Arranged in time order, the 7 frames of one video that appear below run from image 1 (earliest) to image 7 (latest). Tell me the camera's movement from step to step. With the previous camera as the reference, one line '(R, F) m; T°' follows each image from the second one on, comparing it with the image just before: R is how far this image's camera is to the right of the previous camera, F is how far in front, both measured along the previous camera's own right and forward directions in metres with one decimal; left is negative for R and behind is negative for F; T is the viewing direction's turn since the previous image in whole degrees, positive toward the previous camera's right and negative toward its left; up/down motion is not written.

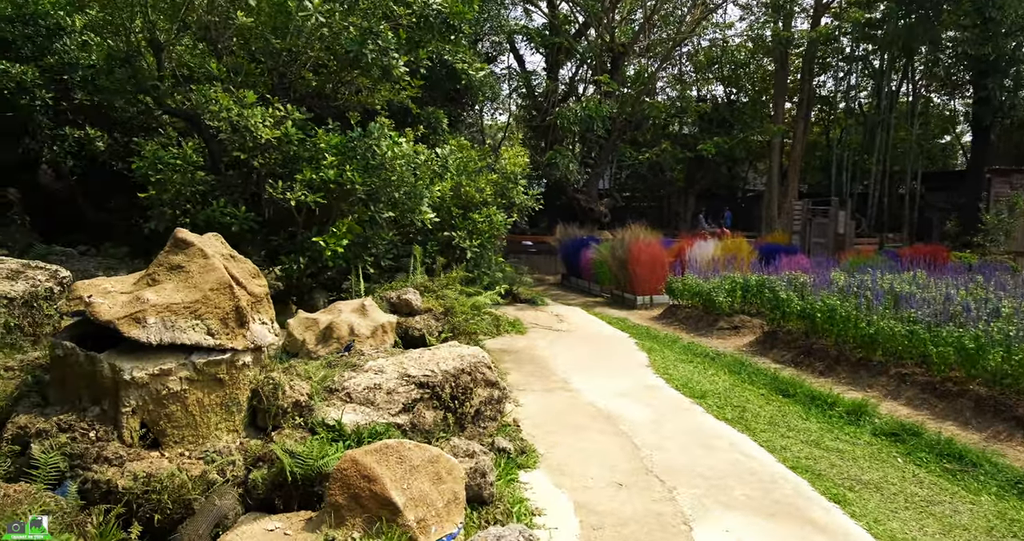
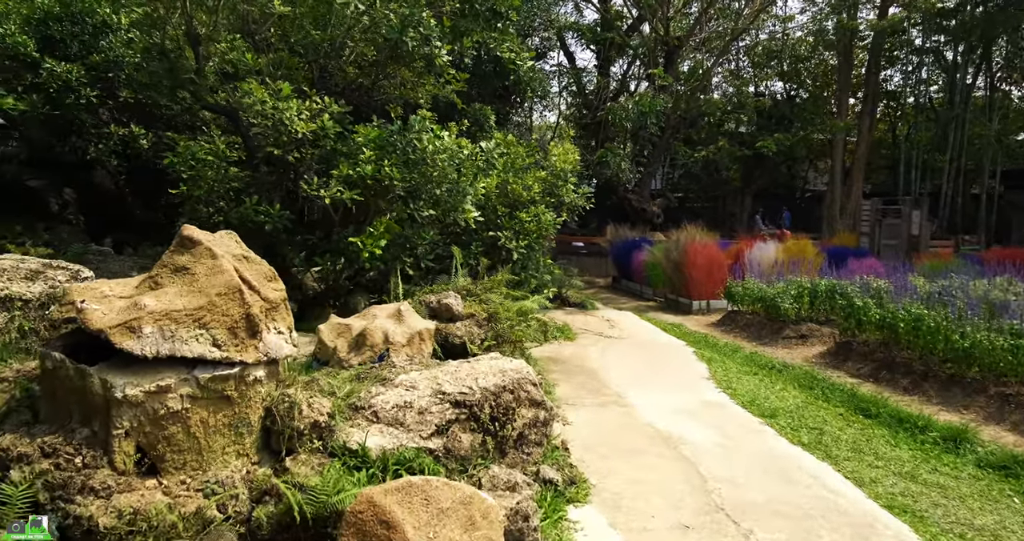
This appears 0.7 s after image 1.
(0.0, +0.5) m; -4°
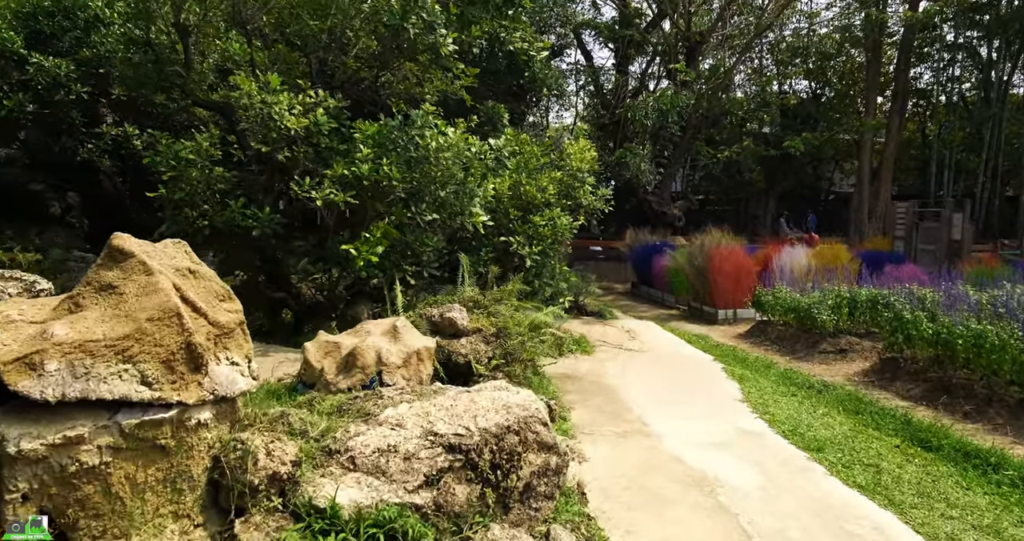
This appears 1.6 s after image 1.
(+0.1, +0.6) m; -1°
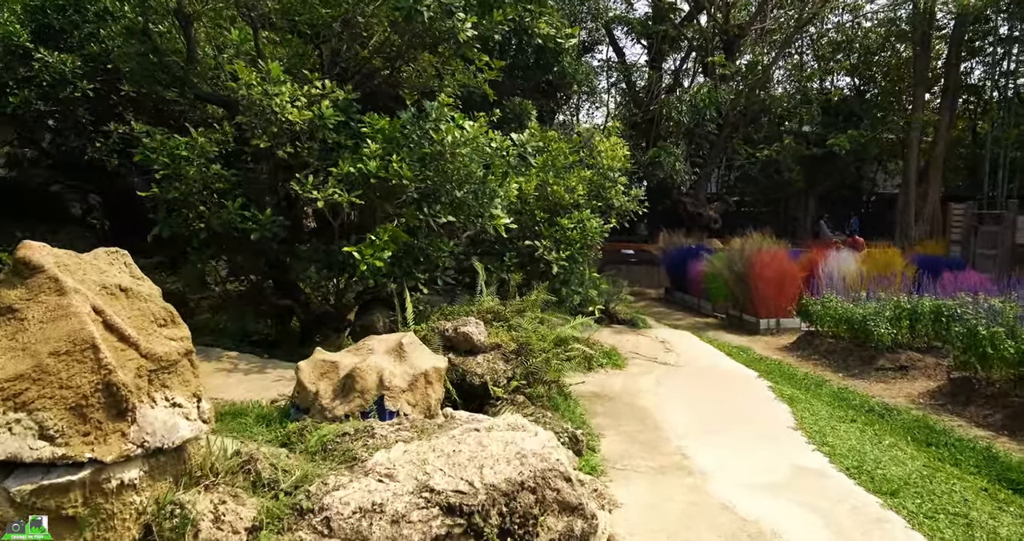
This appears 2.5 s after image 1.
(+0.1, +0.6) m; -2°
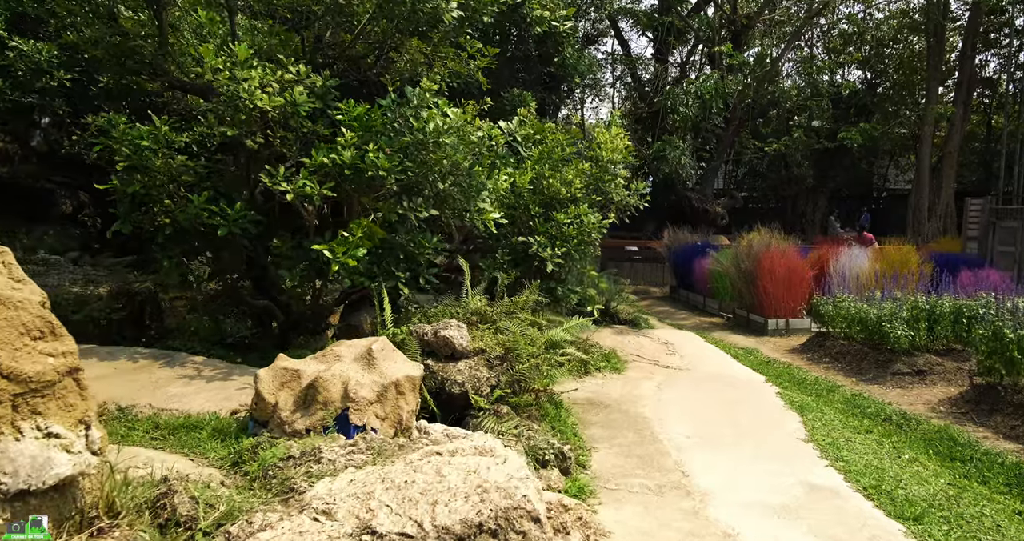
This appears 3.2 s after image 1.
(+0.2, +0.4) m; -1°
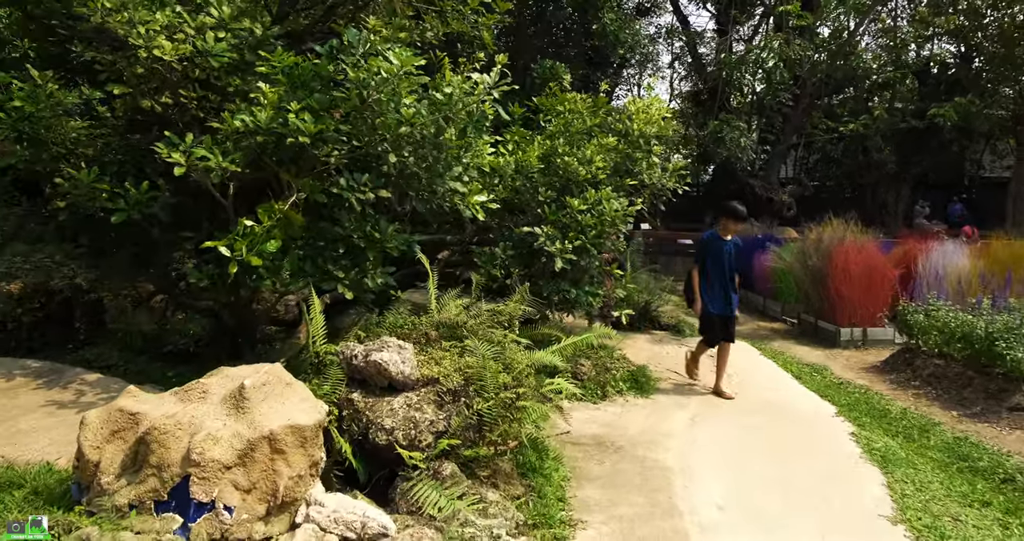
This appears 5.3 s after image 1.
(+0.5, +1.4) m; -5°
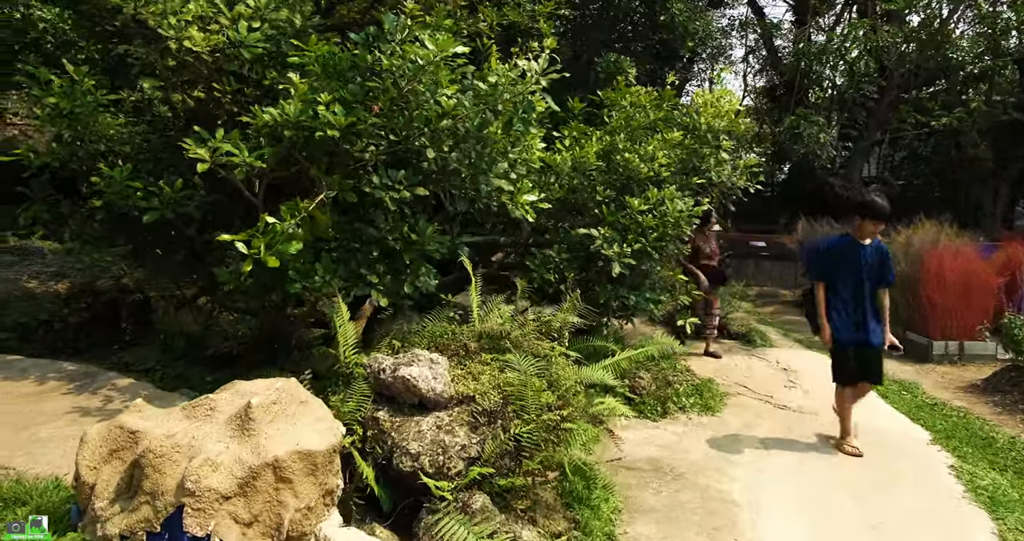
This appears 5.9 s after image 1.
(+0.1, +0.4) m; -5°
